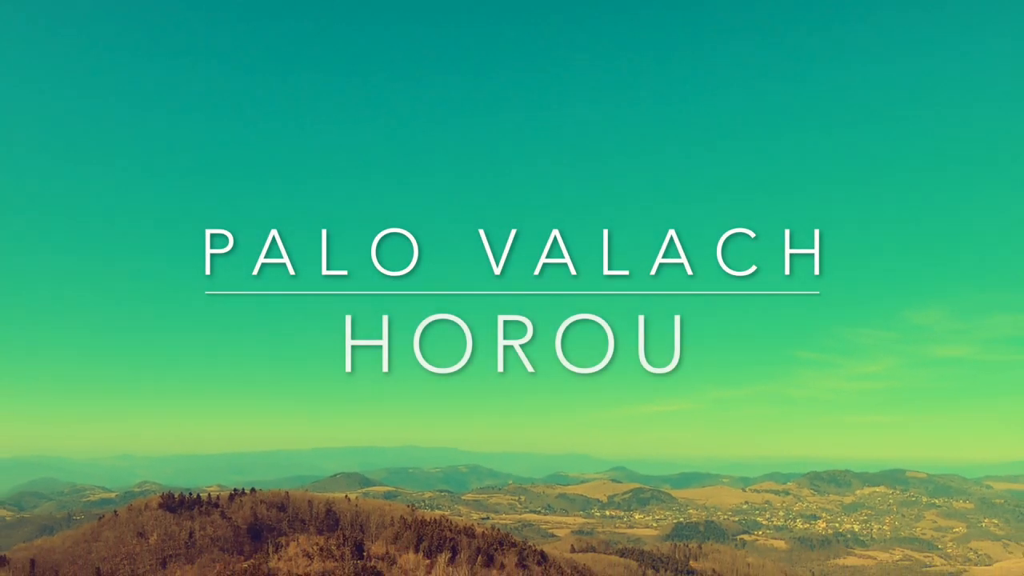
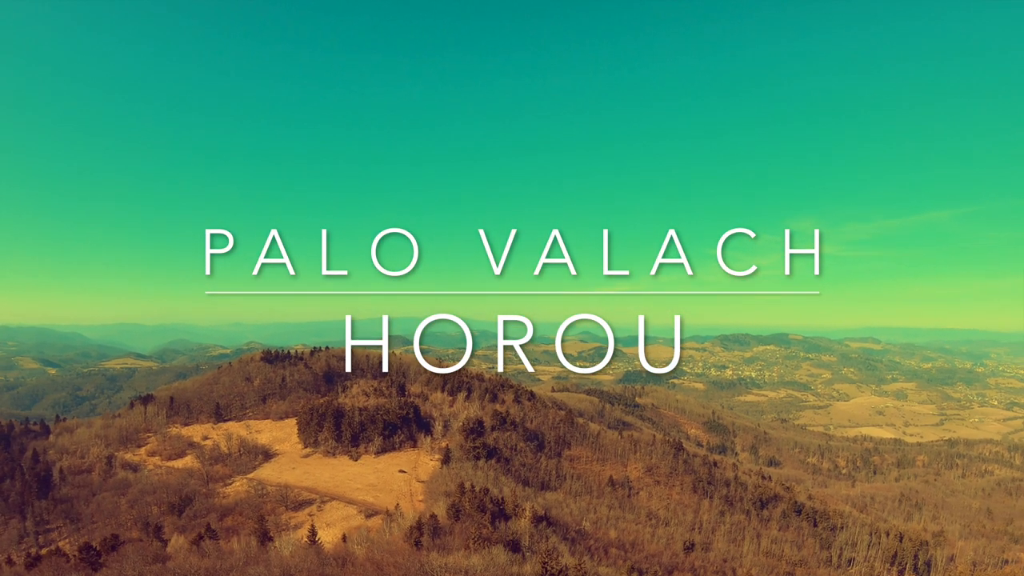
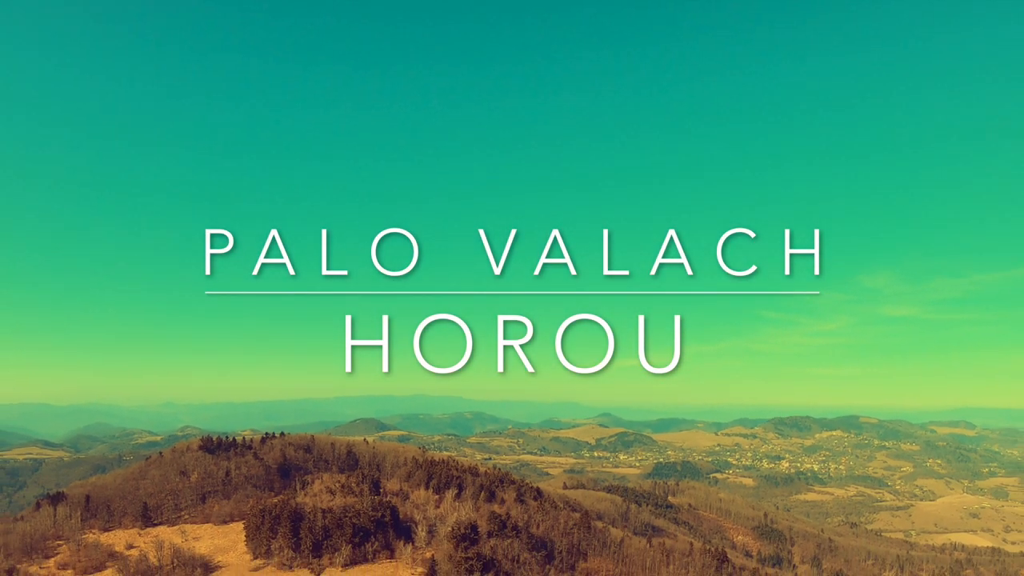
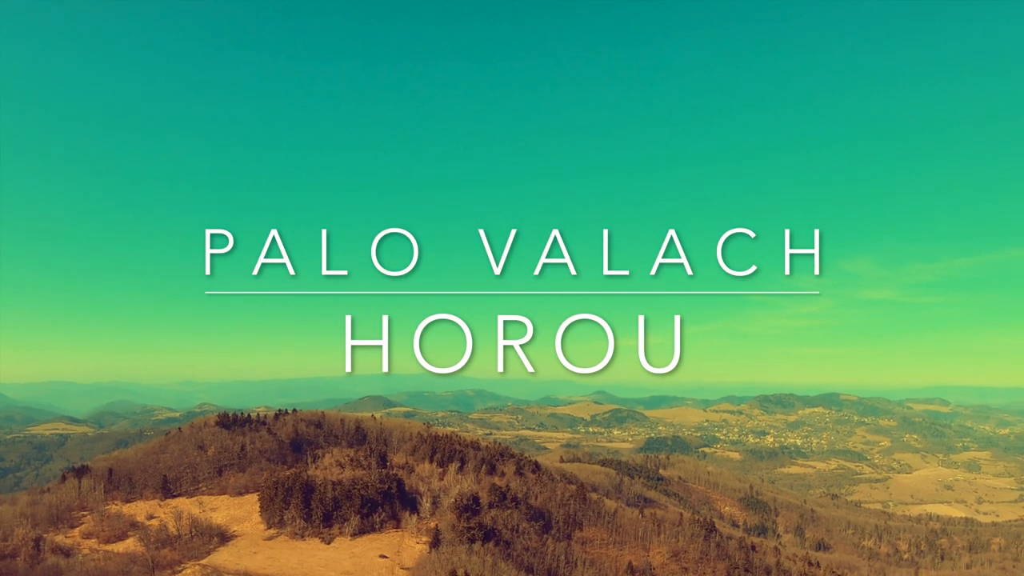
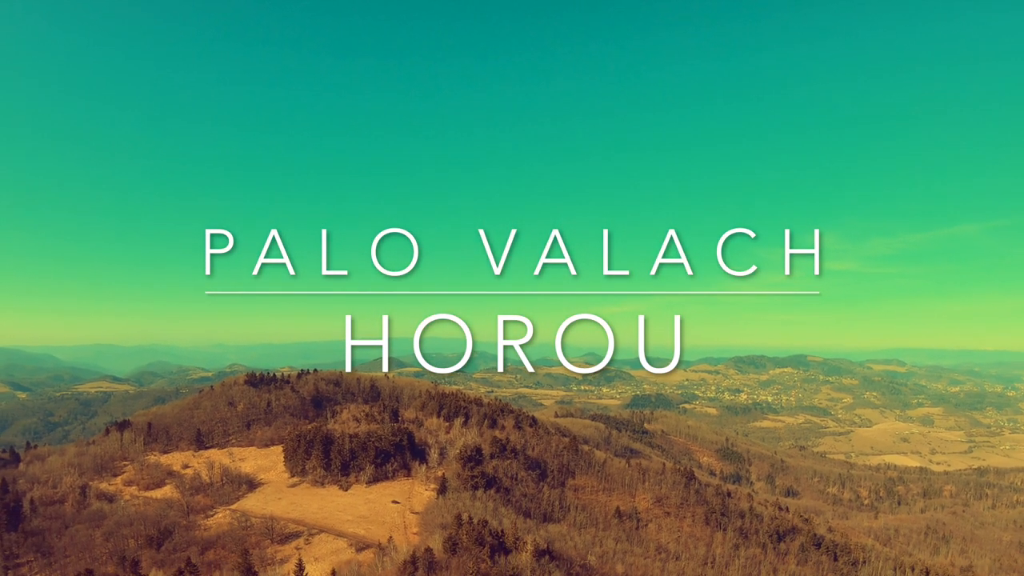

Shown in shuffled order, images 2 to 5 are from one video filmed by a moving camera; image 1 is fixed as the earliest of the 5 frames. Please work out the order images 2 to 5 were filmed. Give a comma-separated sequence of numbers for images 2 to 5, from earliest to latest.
3, 4, 5, 2
